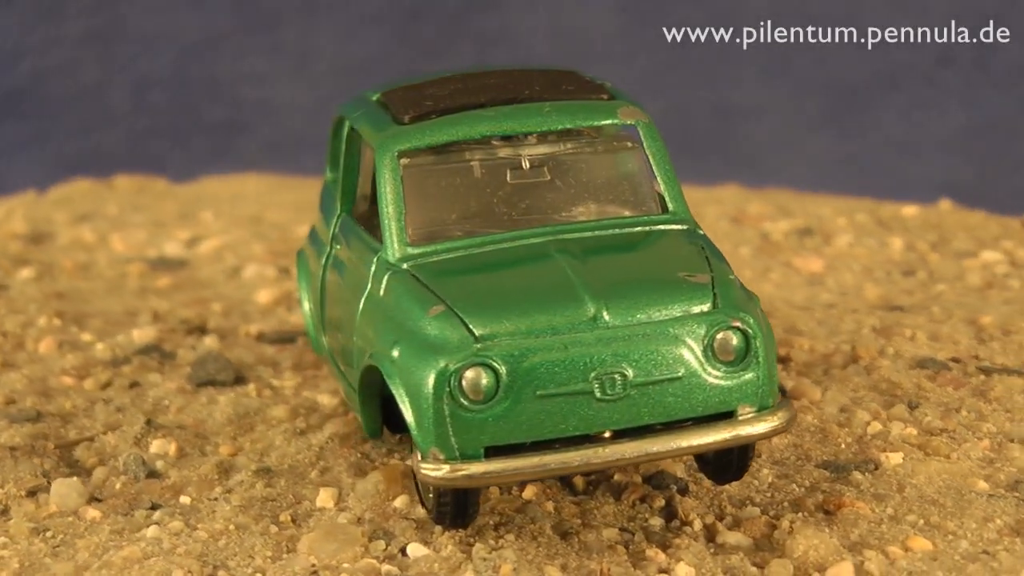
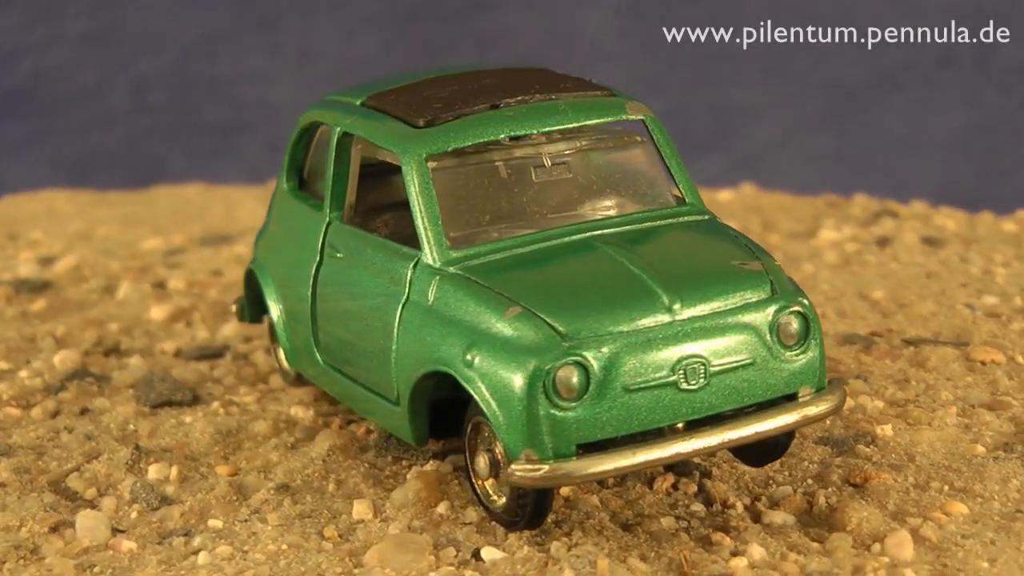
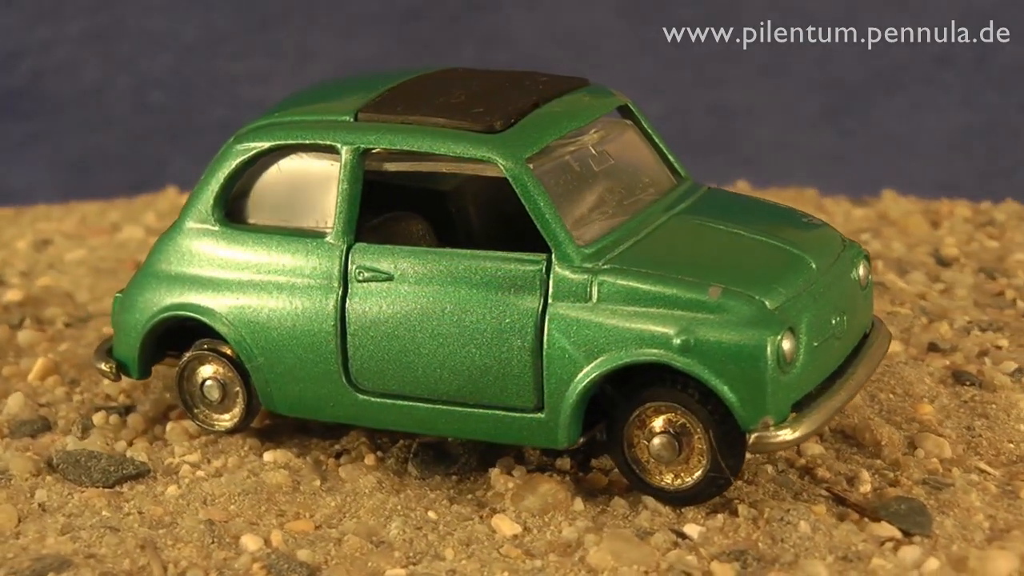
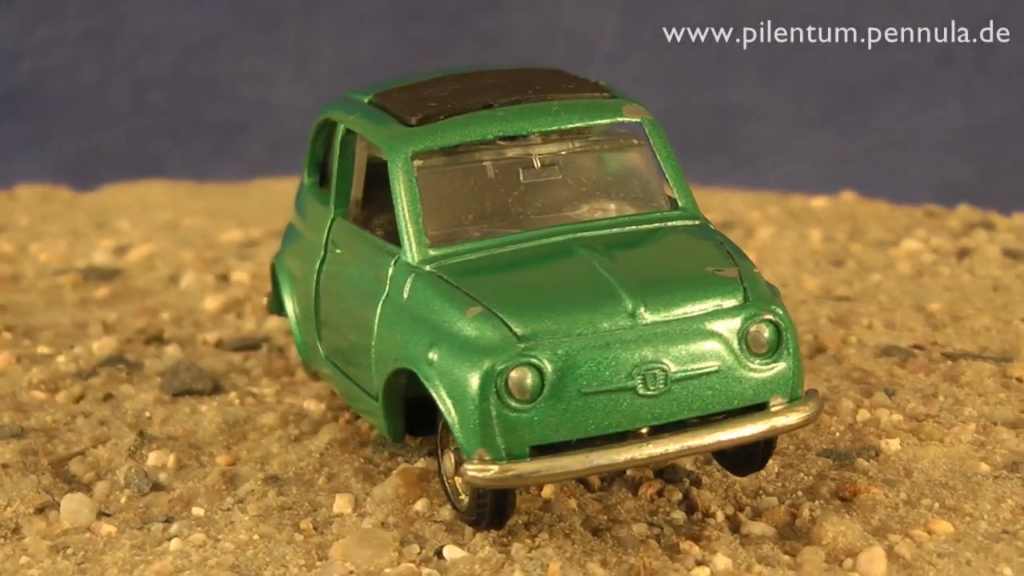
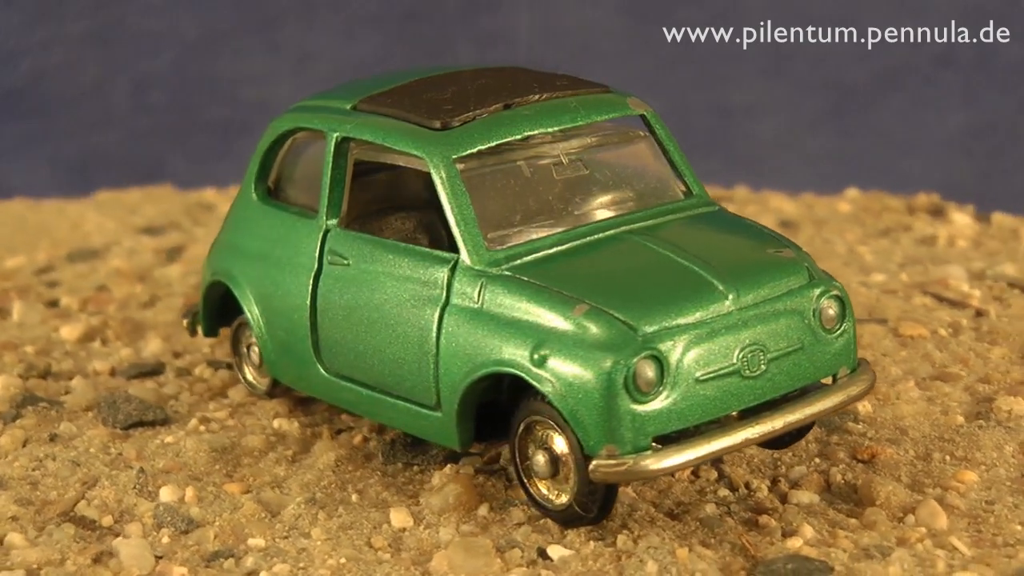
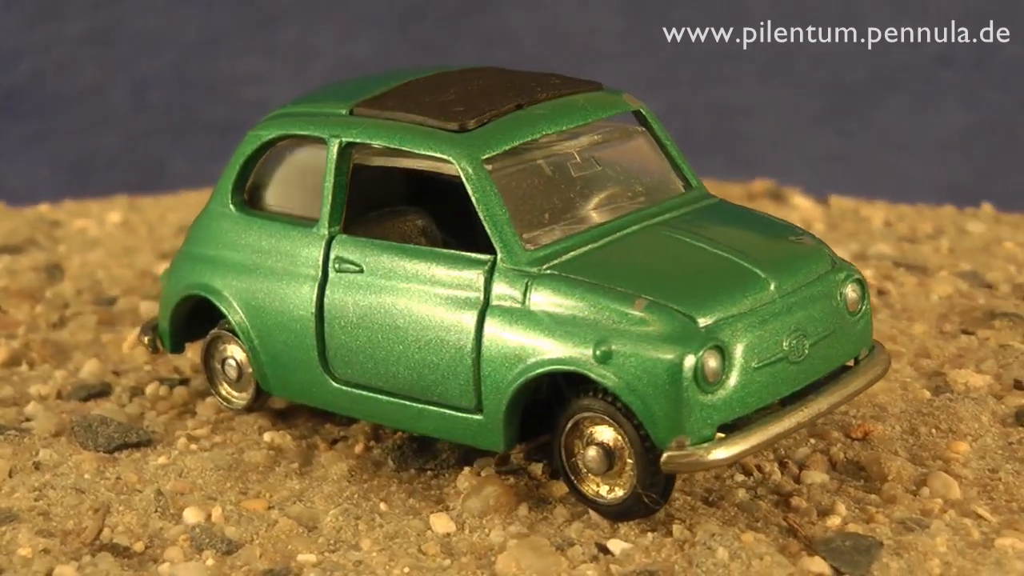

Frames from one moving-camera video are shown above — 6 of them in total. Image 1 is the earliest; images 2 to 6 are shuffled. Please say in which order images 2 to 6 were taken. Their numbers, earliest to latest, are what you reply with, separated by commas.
4, 2, 5, 6, 3
